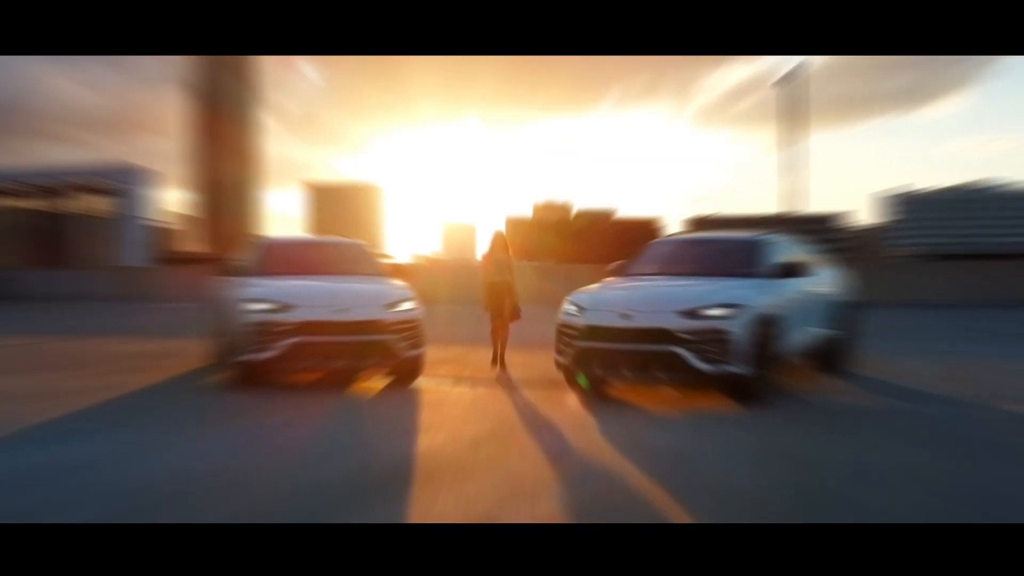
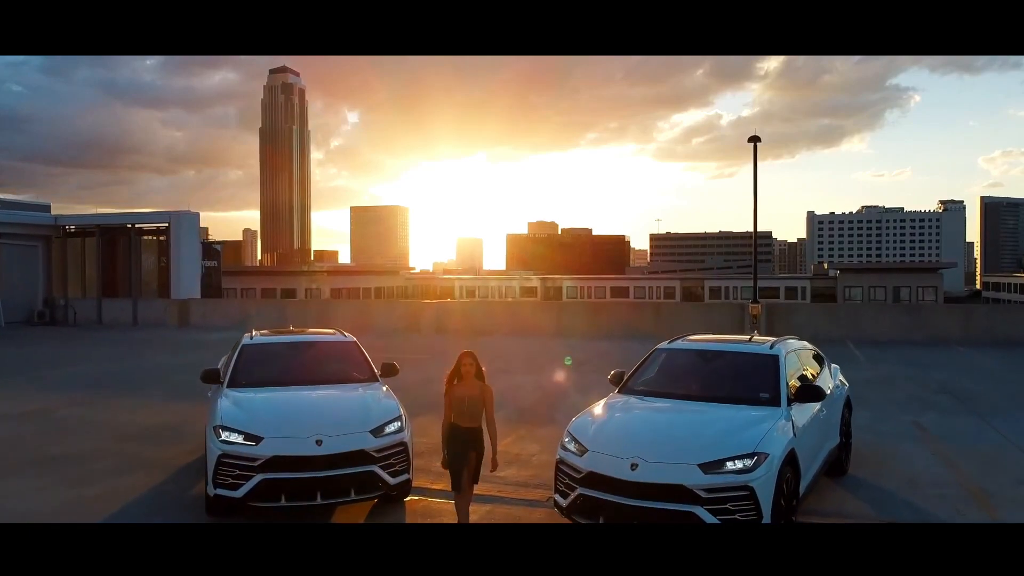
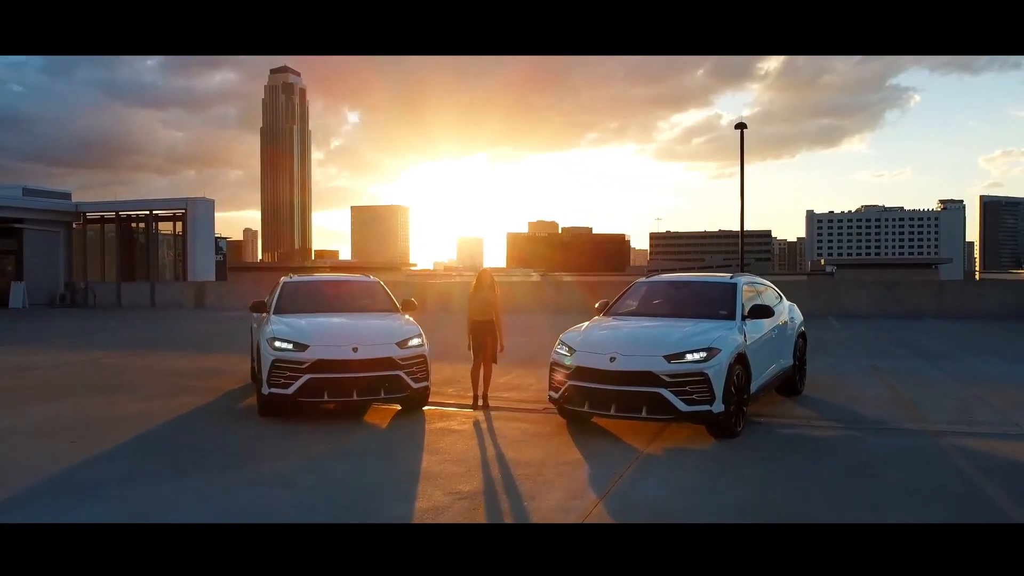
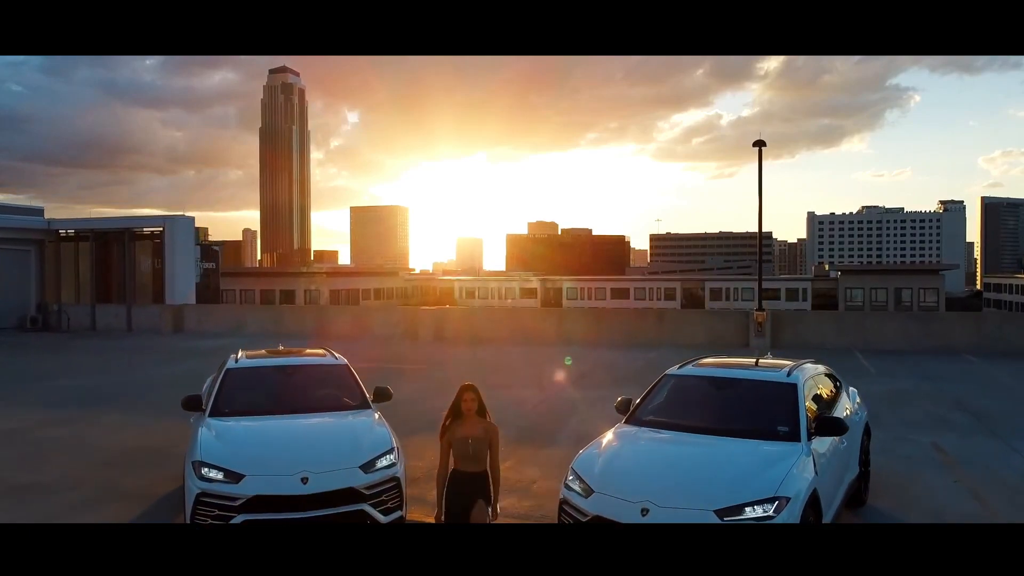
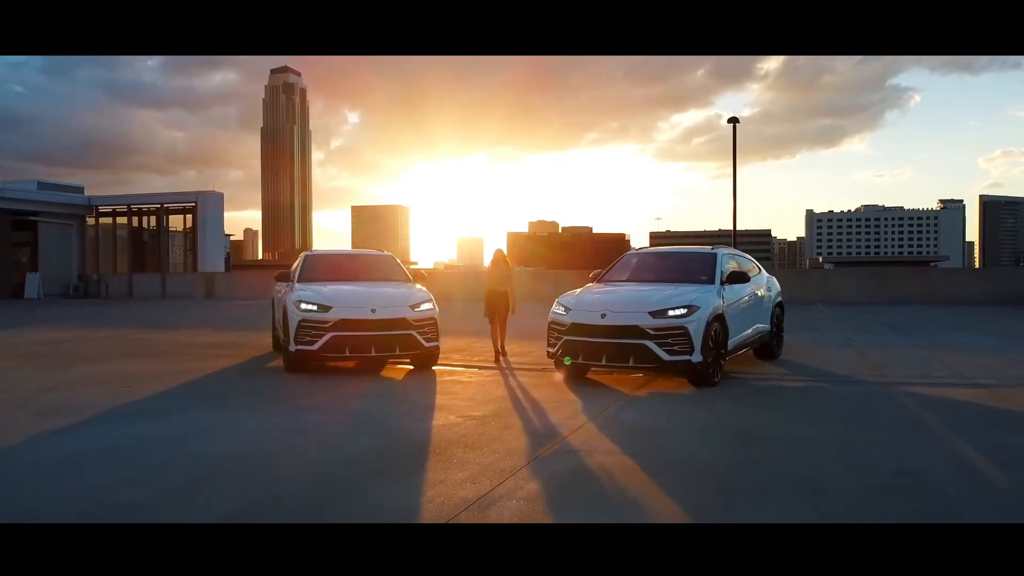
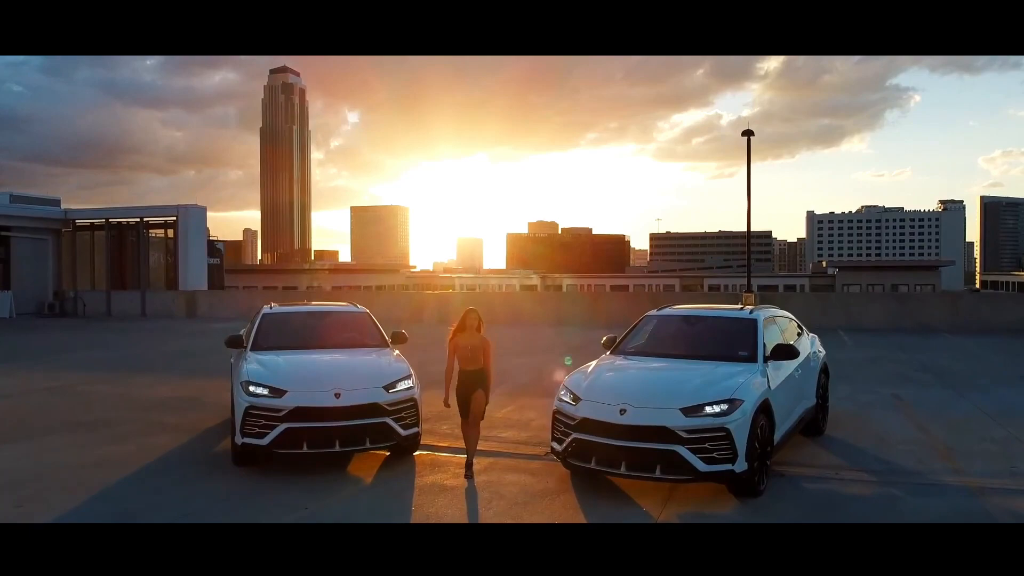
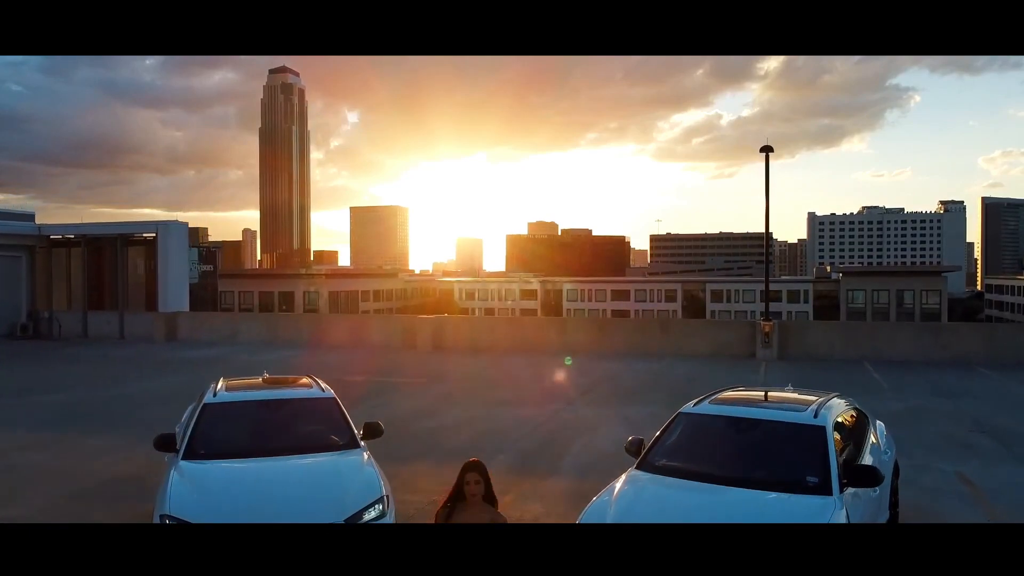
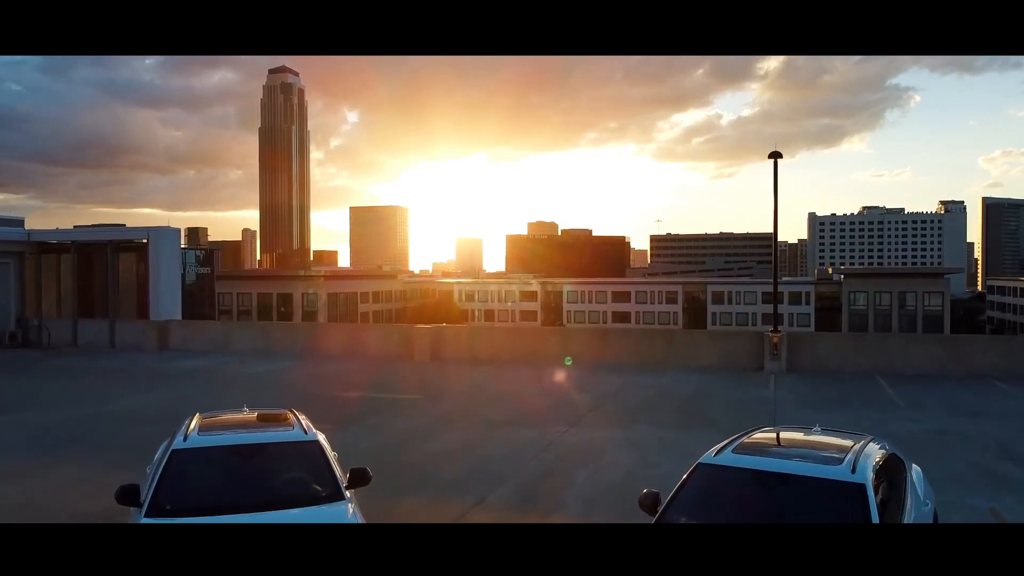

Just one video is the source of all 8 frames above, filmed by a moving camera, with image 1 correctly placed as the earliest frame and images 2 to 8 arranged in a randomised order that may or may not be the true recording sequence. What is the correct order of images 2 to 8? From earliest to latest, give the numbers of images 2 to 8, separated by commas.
5, 3, 6, 2, 4, 7, 8
